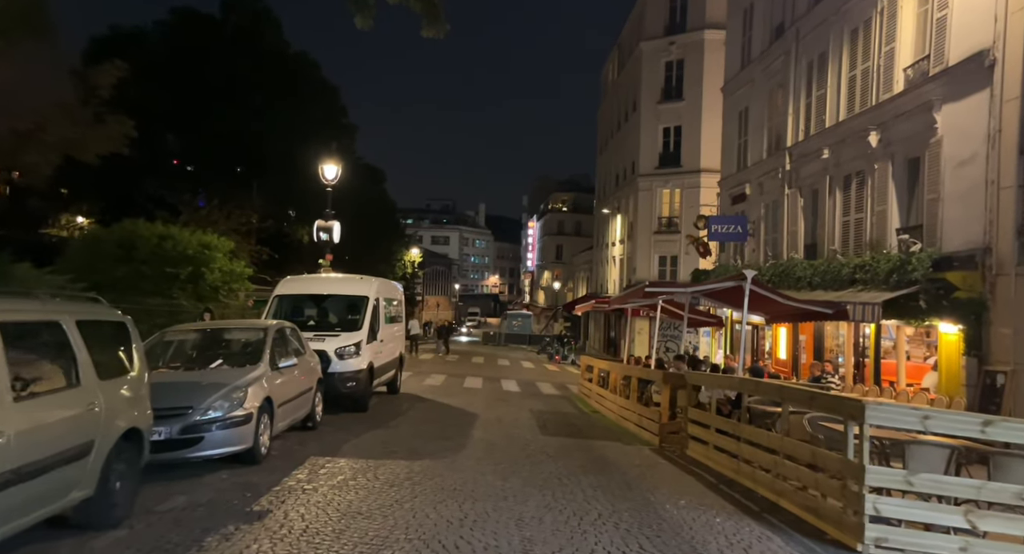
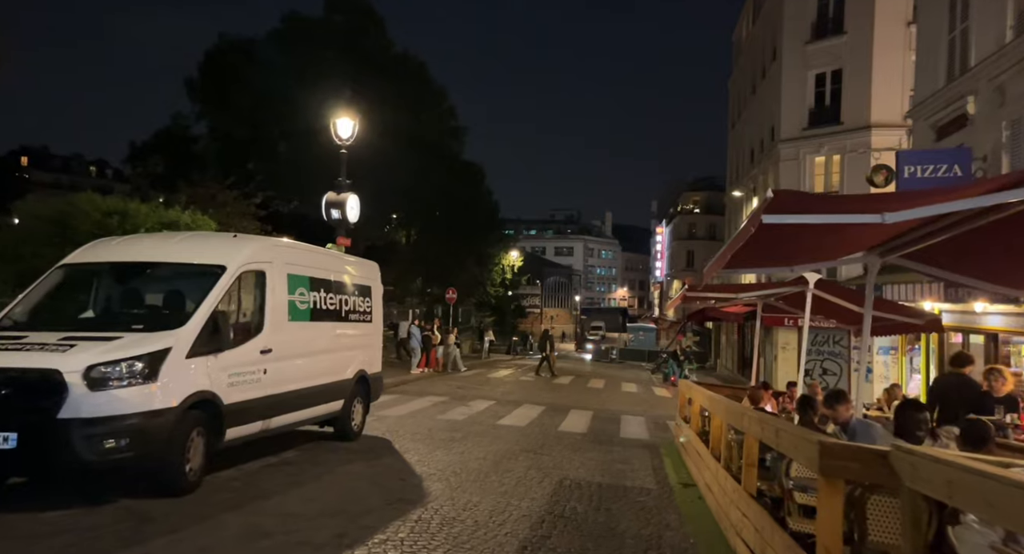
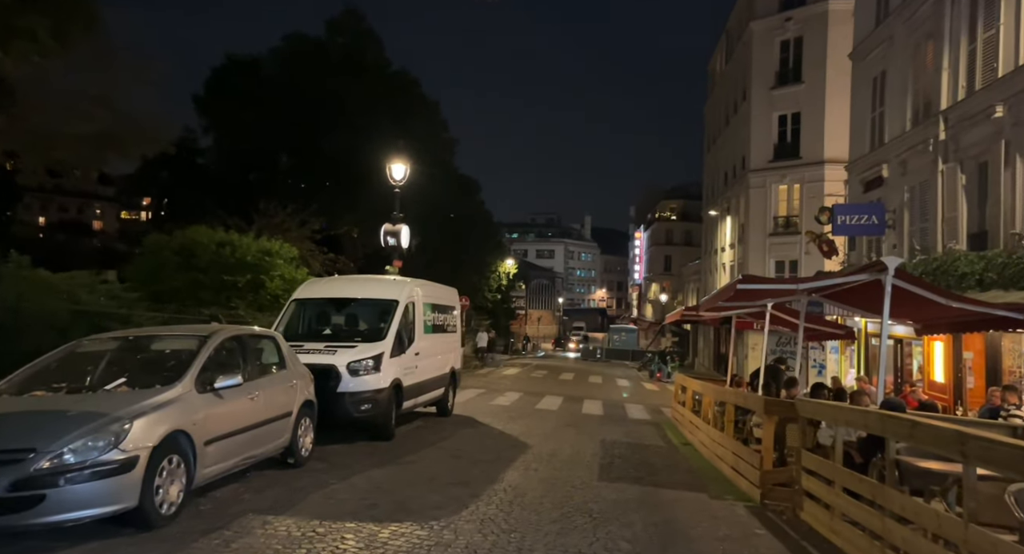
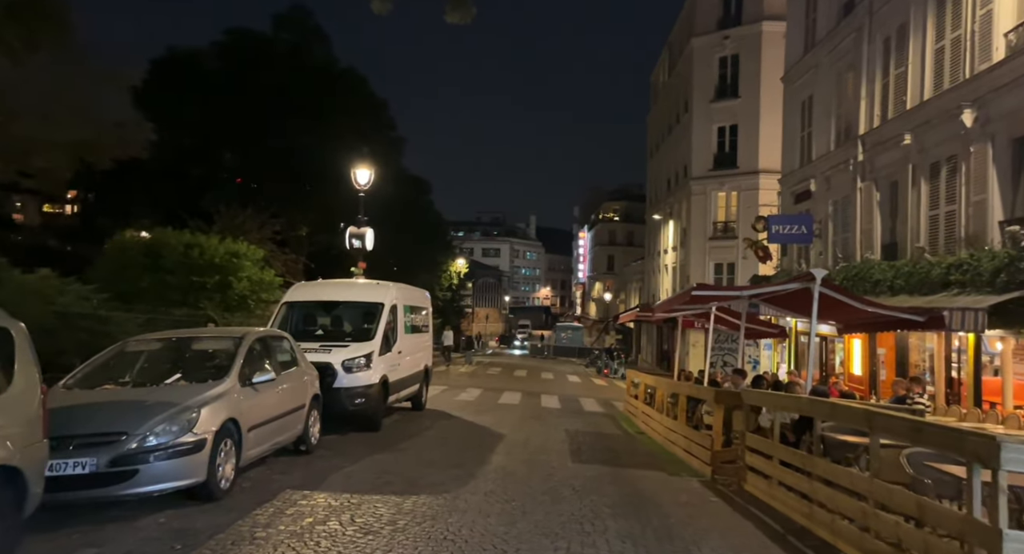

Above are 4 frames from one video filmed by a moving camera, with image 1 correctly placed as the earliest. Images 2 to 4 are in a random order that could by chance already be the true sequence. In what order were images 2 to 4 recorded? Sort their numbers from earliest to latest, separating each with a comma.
4, 3, 2
